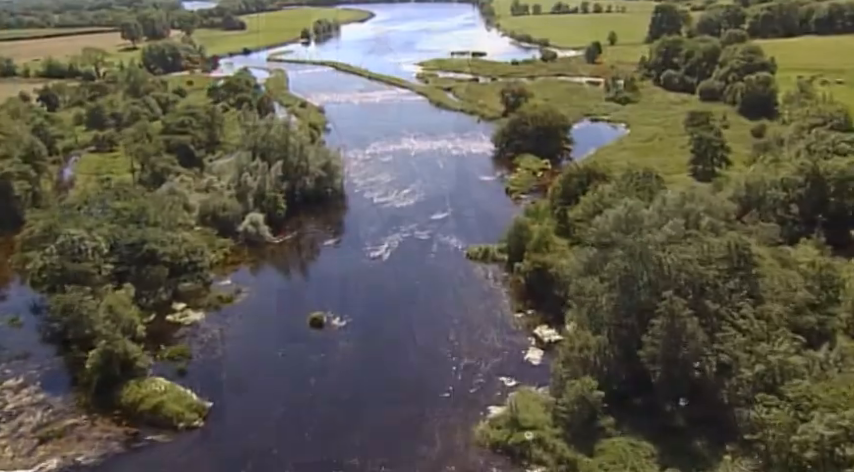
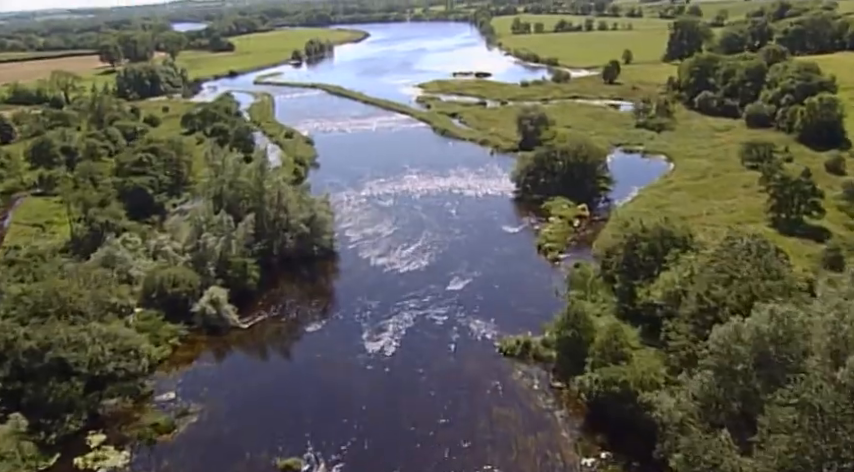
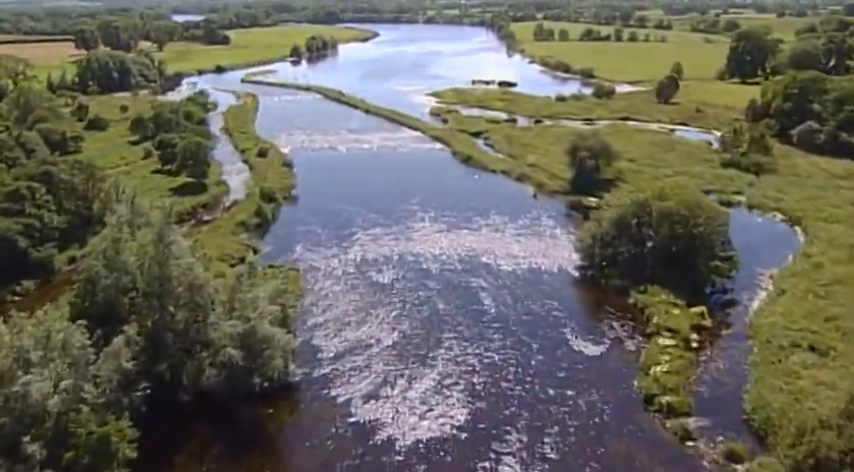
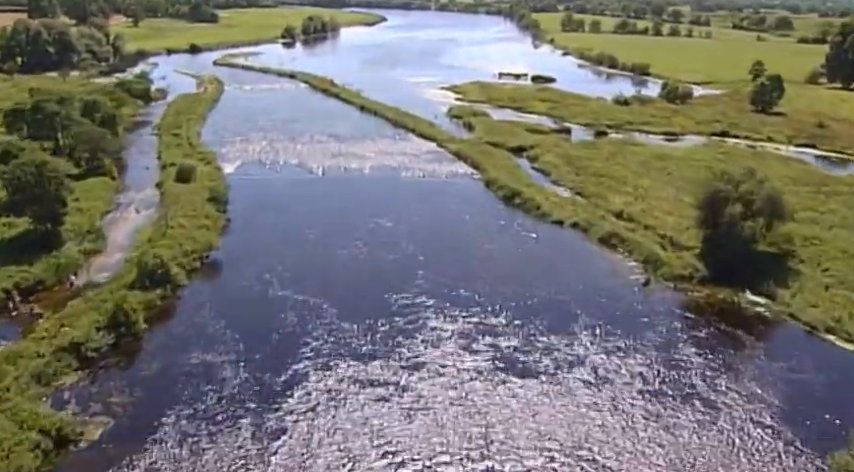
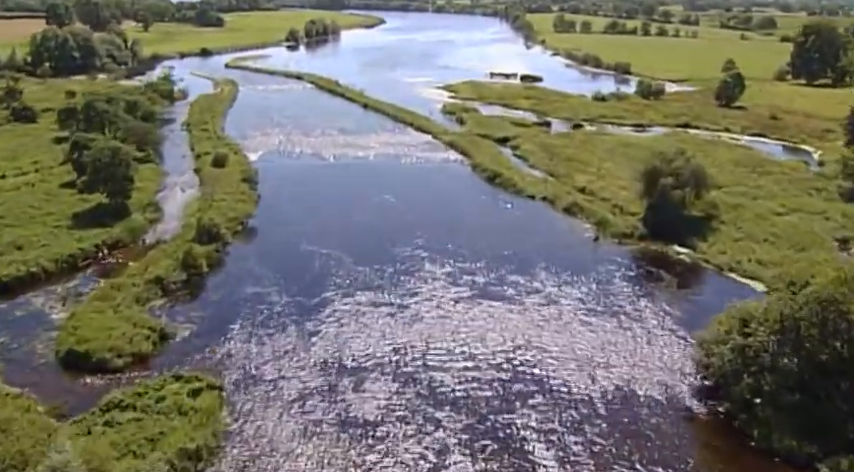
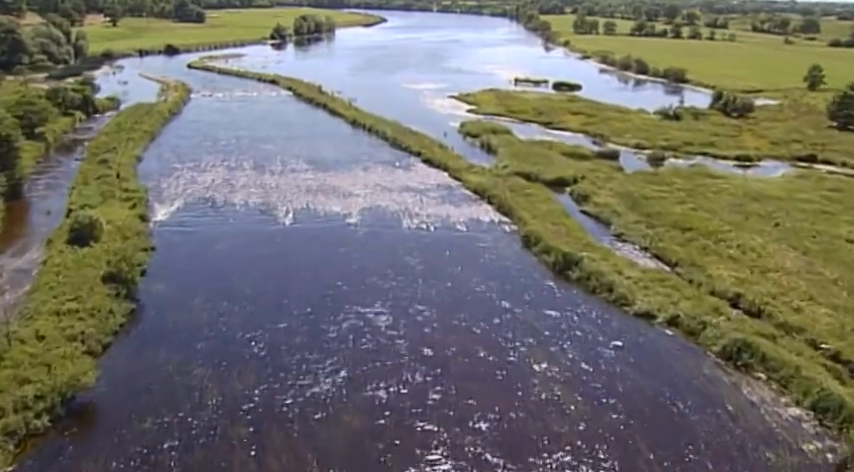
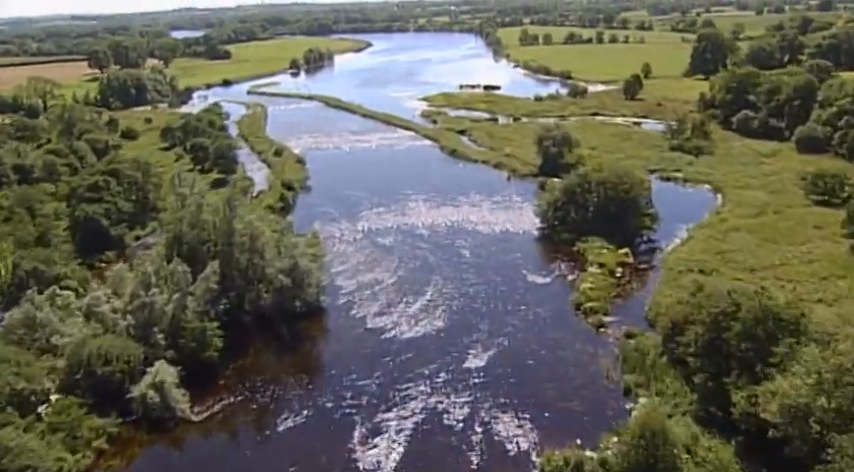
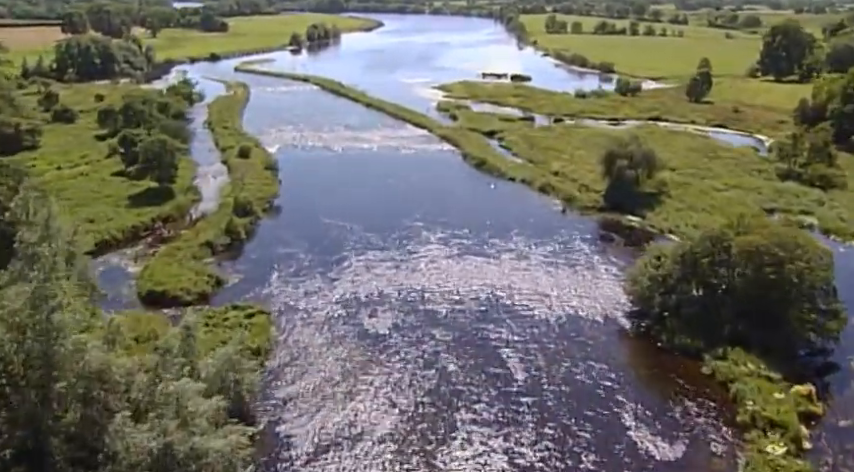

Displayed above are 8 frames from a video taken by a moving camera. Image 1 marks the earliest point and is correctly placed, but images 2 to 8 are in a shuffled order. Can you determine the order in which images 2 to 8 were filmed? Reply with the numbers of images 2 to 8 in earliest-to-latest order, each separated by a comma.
2, 7, 3, 8, 5, 4, 6
